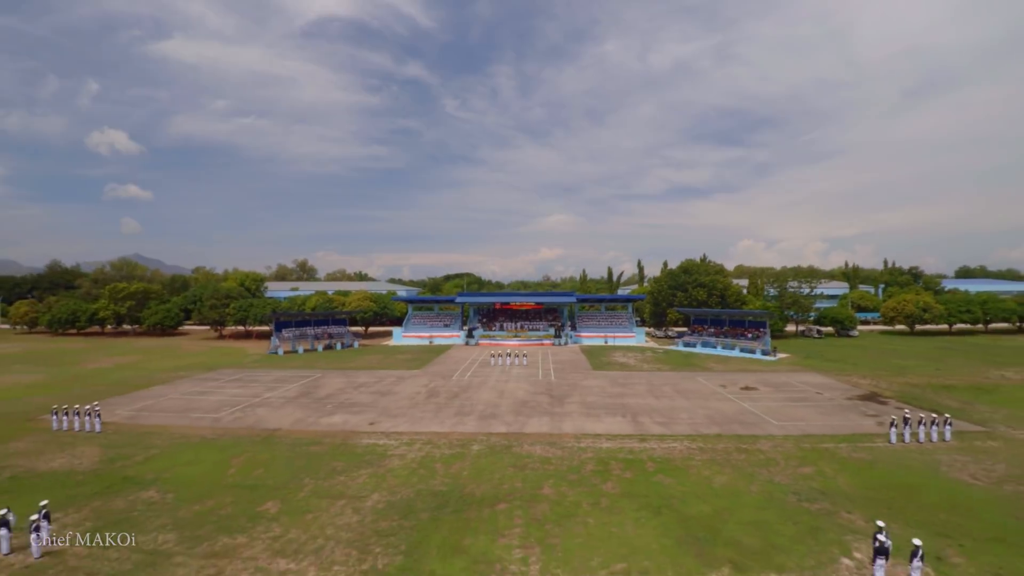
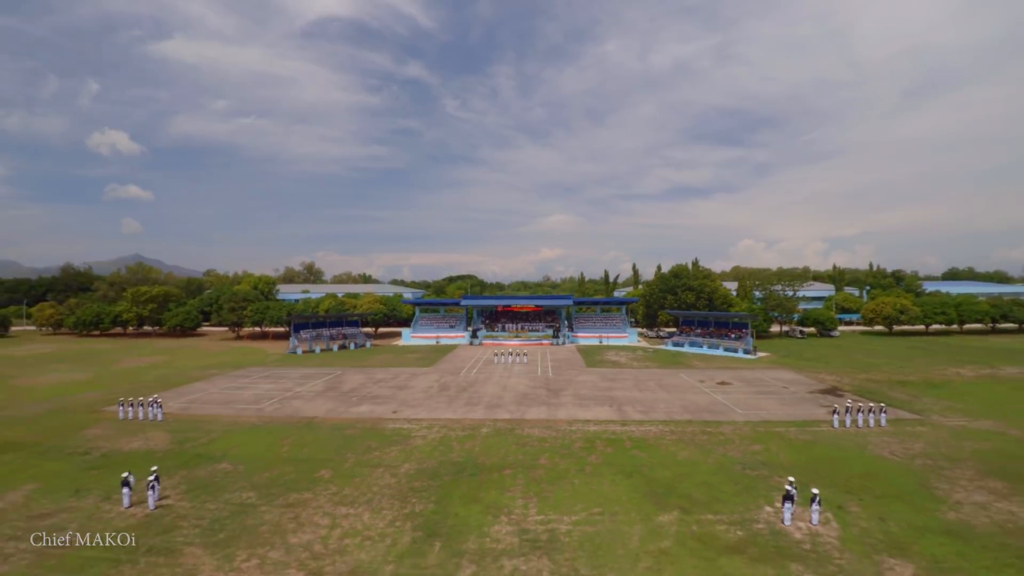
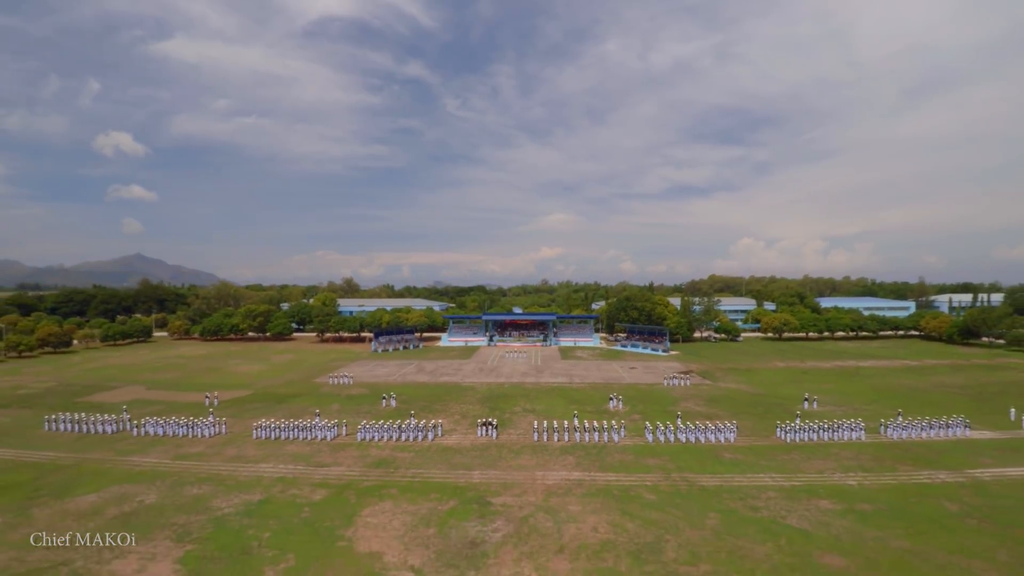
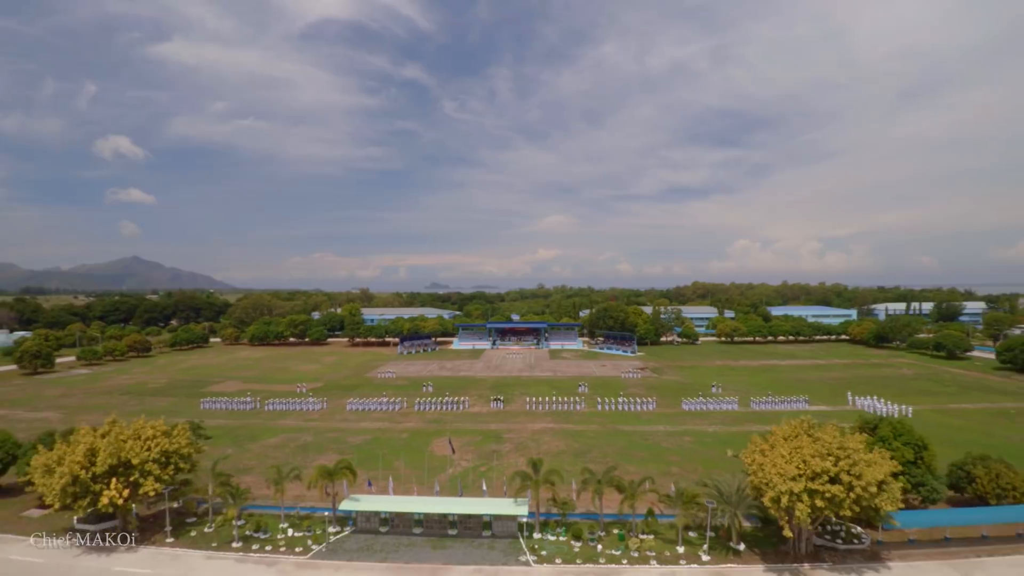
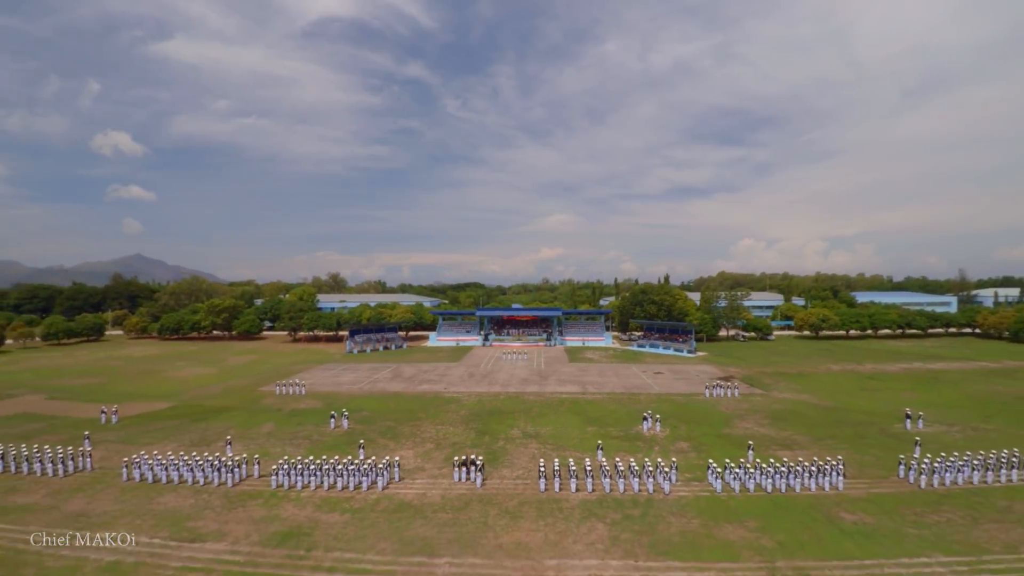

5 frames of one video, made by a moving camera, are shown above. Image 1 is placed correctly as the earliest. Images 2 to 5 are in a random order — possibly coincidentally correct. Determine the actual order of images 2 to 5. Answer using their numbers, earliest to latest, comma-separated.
2, 5, 3, 4
